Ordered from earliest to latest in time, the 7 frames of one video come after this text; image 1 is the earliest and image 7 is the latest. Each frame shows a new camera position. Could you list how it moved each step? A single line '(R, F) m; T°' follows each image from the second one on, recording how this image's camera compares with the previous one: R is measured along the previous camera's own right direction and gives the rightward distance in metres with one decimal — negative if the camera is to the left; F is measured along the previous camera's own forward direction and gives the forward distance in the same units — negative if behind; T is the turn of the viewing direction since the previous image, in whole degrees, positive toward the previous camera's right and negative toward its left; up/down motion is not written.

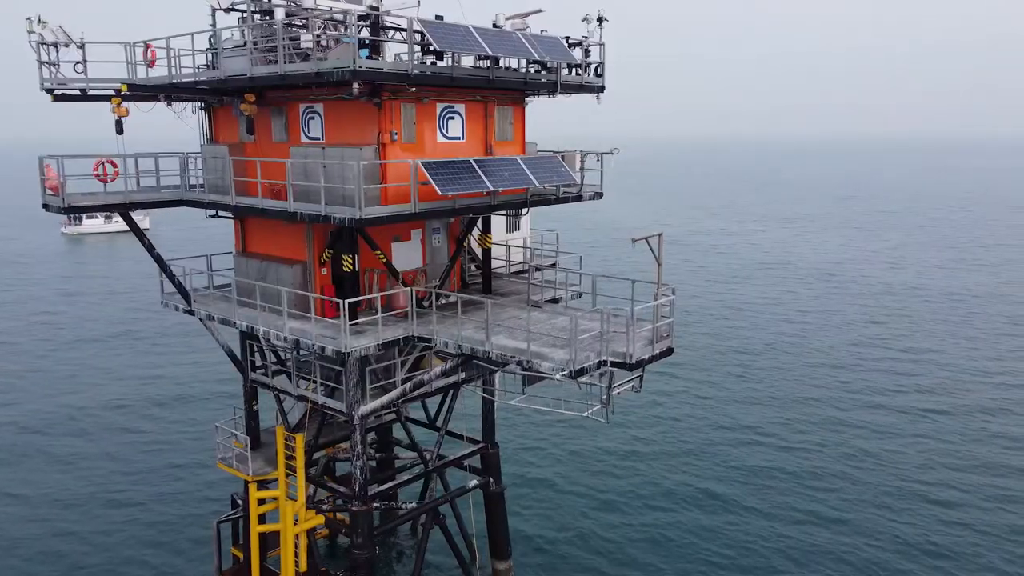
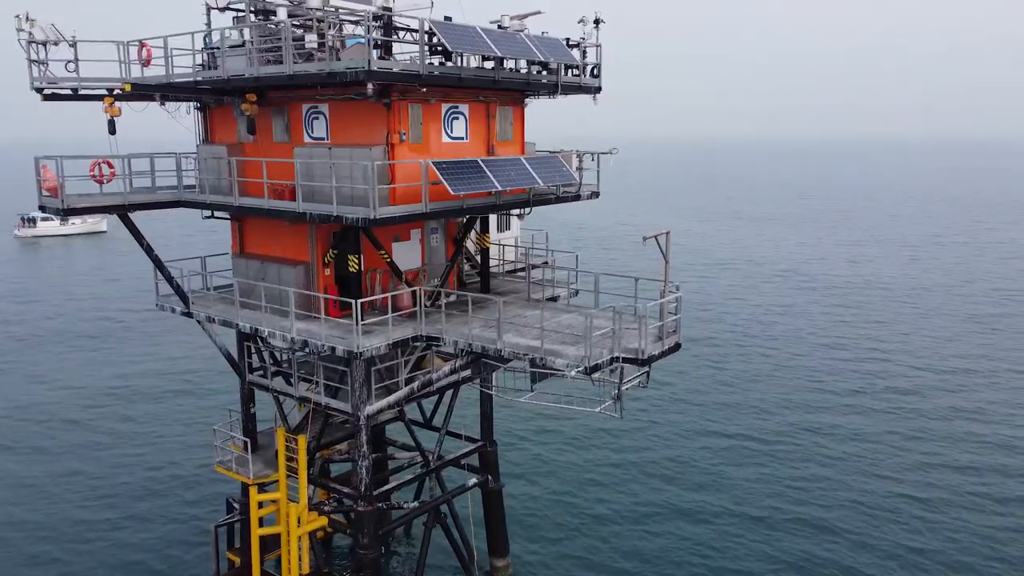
(-1.2, -0.2) m; +3°
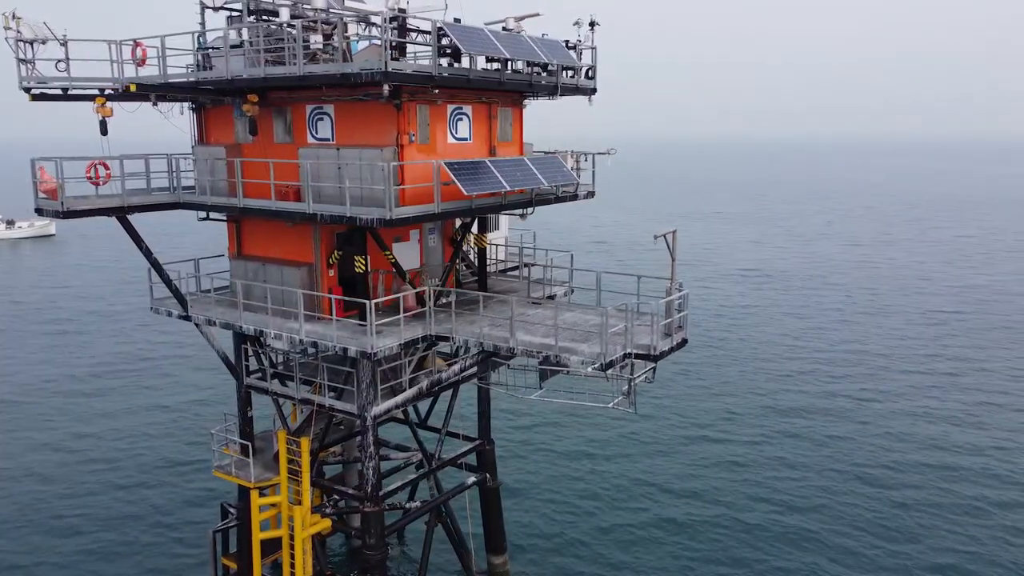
(-1.5, -0.2) m; +3°
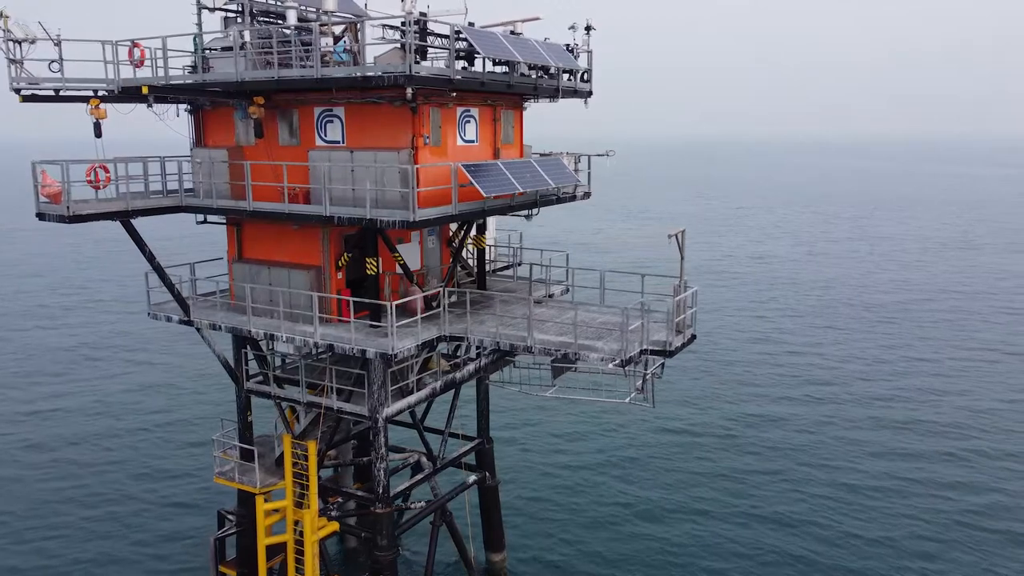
(-1.9, -0.3) m; +4°
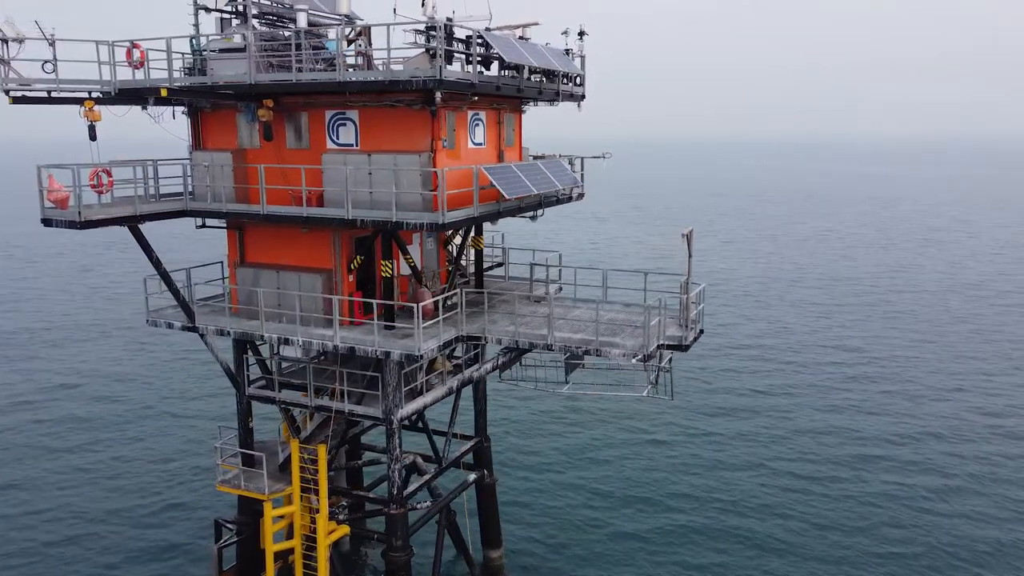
(-2.5, -0.3) m; +5°
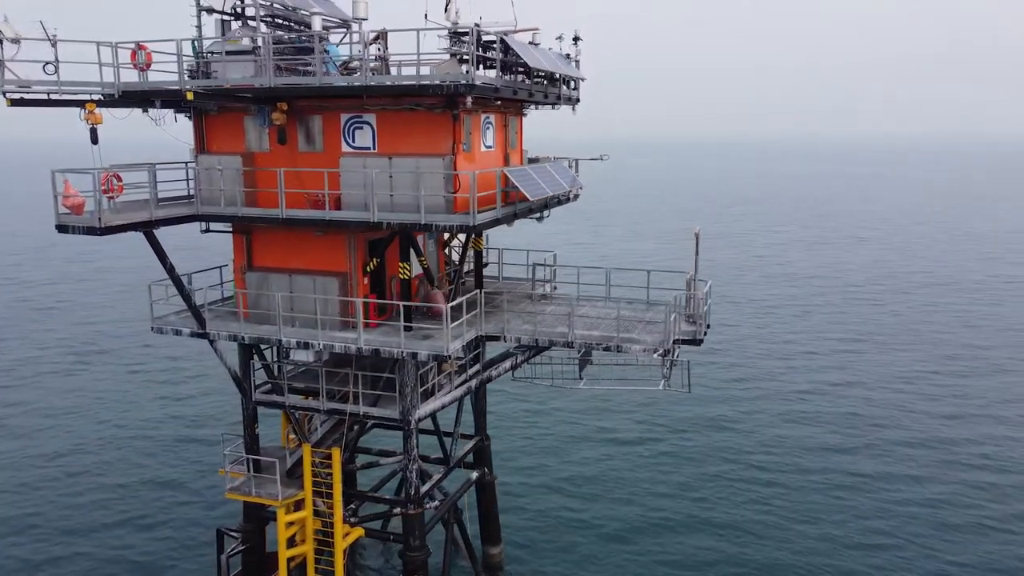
(-2.5, -0.4) m; +5°
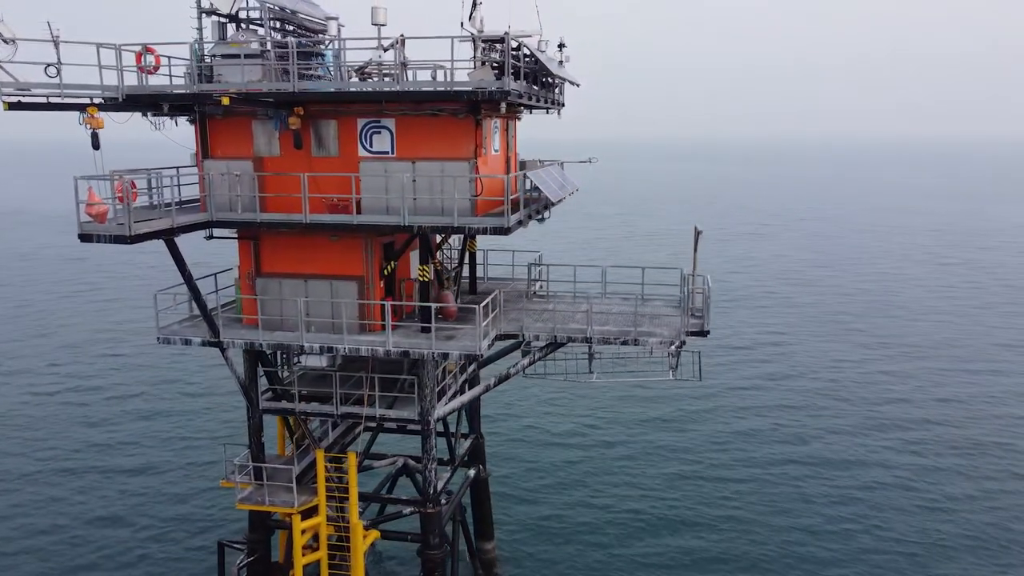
(-3.6, -0.5) m; +8°
